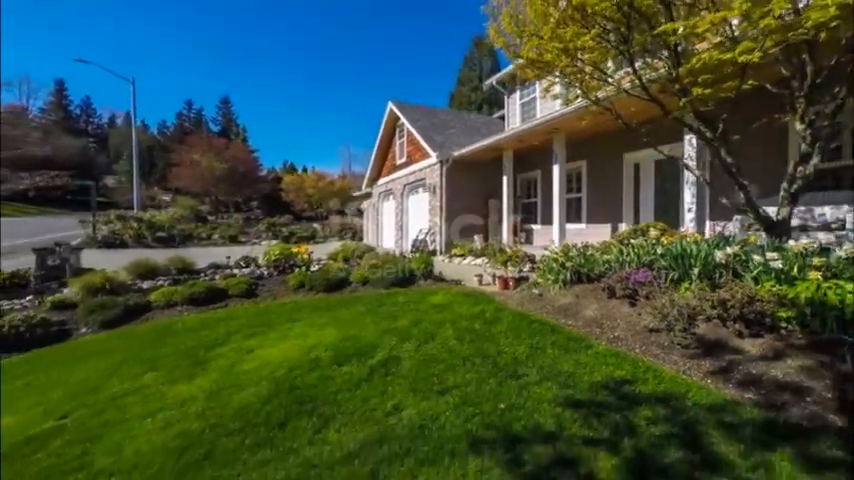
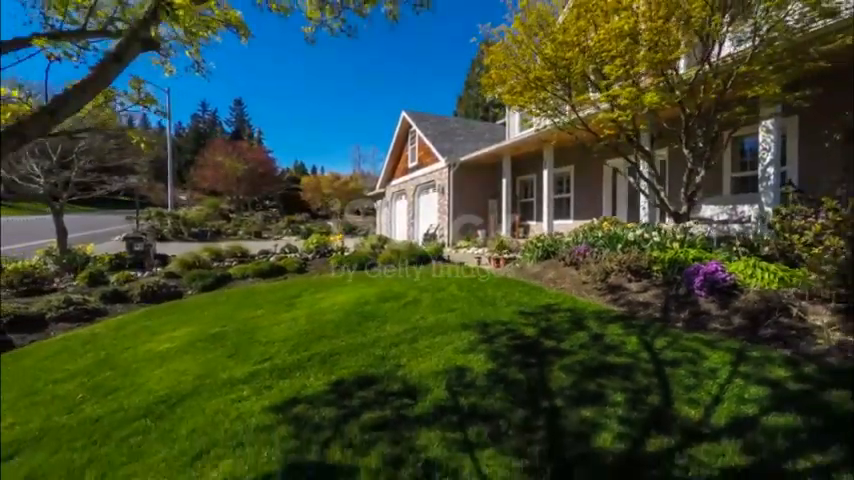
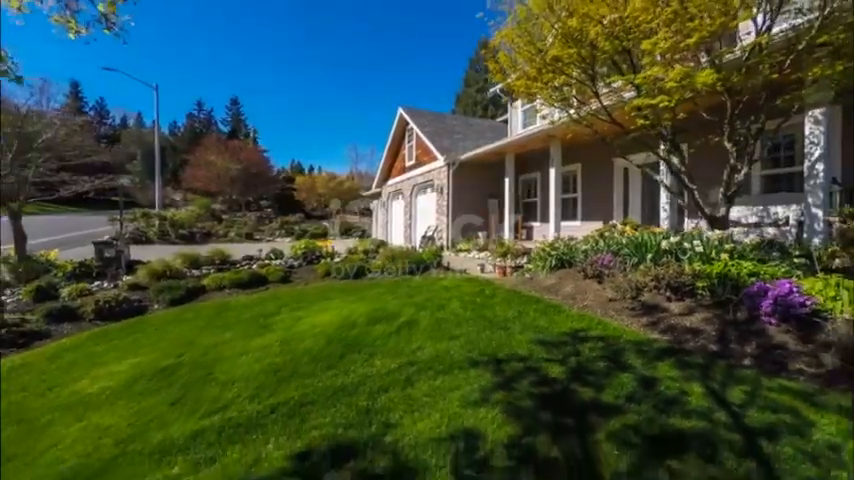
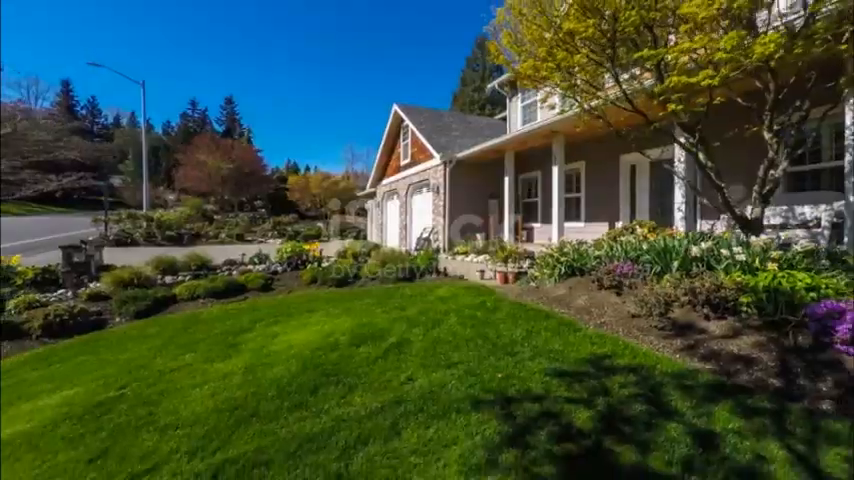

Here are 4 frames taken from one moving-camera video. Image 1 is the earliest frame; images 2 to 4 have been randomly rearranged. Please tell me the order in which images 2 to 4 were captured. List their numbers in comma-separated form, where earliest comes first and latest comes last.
4, 3, 2
